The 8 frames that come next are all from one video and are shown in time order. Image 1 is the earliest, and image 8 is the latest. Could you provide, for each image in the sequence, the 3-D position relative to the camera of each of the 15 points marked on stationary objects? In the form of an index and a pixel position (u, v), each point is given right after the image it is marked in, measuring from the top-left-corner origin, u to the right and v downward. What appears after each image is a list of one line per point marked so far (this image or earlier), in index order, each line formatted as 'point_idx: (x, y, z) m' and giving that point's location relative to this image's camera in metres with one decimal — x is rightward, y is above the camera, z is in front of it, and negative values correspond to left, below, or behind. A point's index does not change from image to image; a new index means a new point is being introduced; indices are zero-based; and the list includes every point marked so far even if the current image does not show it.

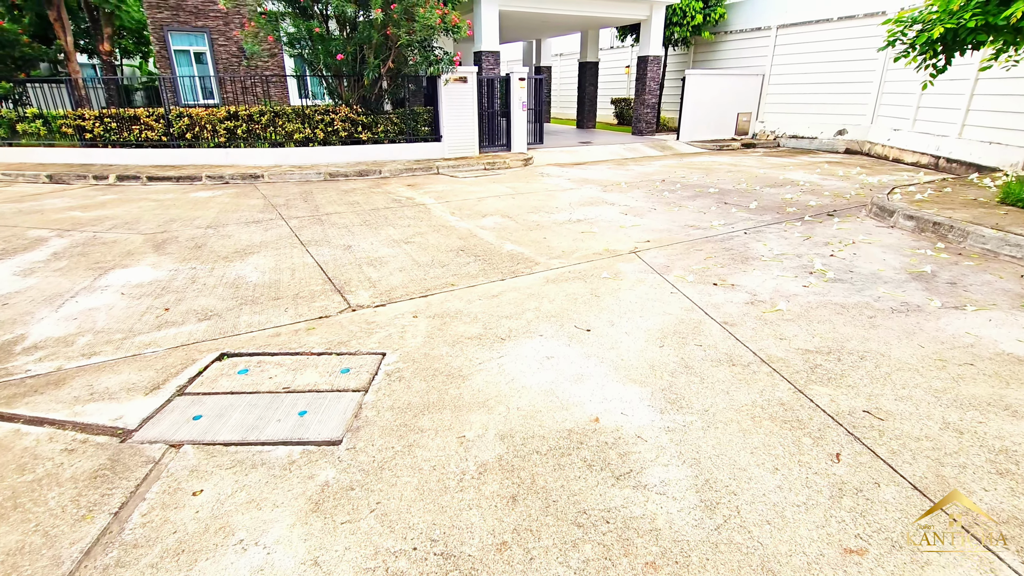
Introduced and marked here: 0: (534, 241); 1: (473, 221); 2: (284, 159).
0: (+0.2, +0.5, +5.2) m
1: (-0.5, +0.8, +6.1) m
2: (-4.4, +2.5, +10.1) m
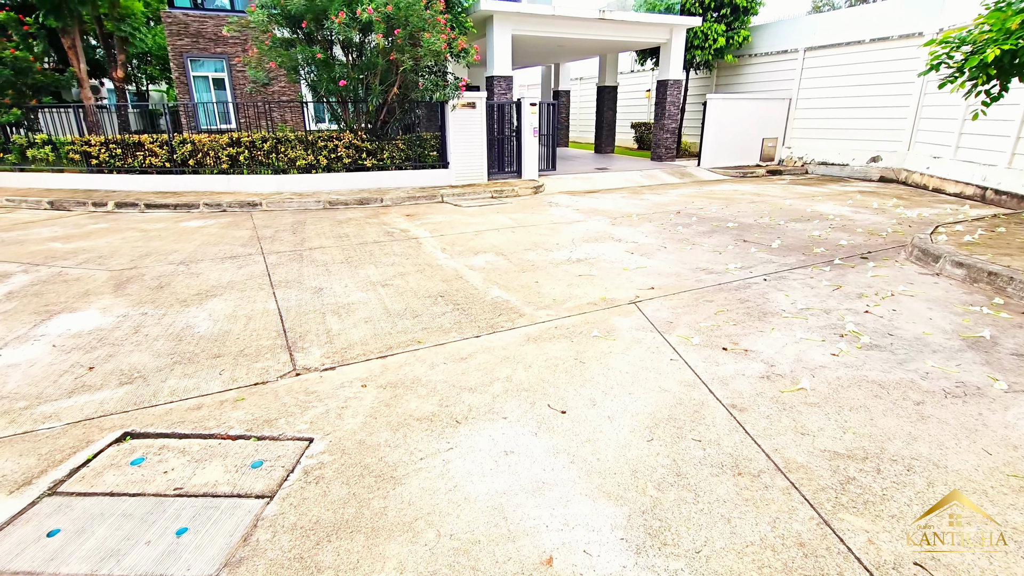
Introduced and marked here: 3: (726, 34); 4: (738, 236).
0: (+0.1, 0.0, +4.7) m
1: (-0.5, +0.3, +5.6) m
2: (-4.3, +1.9, +9.8) m
3: (+6.0, +7.1, +14.5) m
4: (+2.8, +0.6, +6.4) m
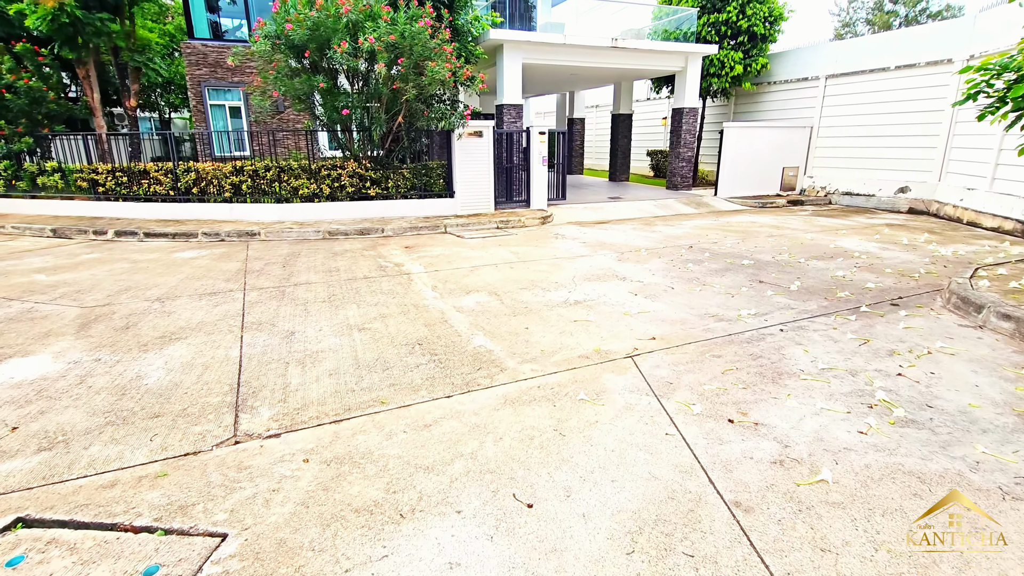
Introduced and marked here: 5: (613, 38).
0: (0.0, -0.4, +4.3) m
1: (-0.6, -0.1, +5.2) m
2: (-4.2, +1.4, +9.6) m
3: (+6.3, +6.2, +14.1) m
4: (+2.8, +0.1, +5.9) m
5: (+2.4, +6.1, +12.5) m
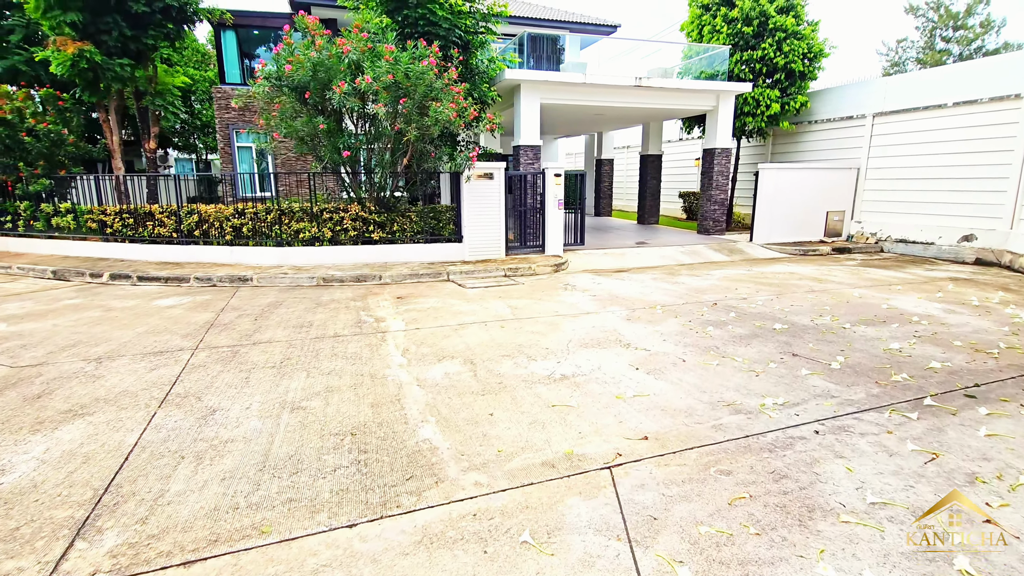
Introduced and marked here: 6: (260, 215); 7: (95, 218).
0: (-0.3, -0.9, +3.5) m
1: (-0.8, -0.7, +4.5) m
2: (-4.0, +0.5, +9.2) m
3: (+6.9, +4.8, +13.3) m
4: (+2.6, -0.6, +4.9) m
5: (+2.9, +4.9, +11.9) m
6: (-4.6, +1.3, +9.4) m
7: (-8.1, +1.4, +10.1) m
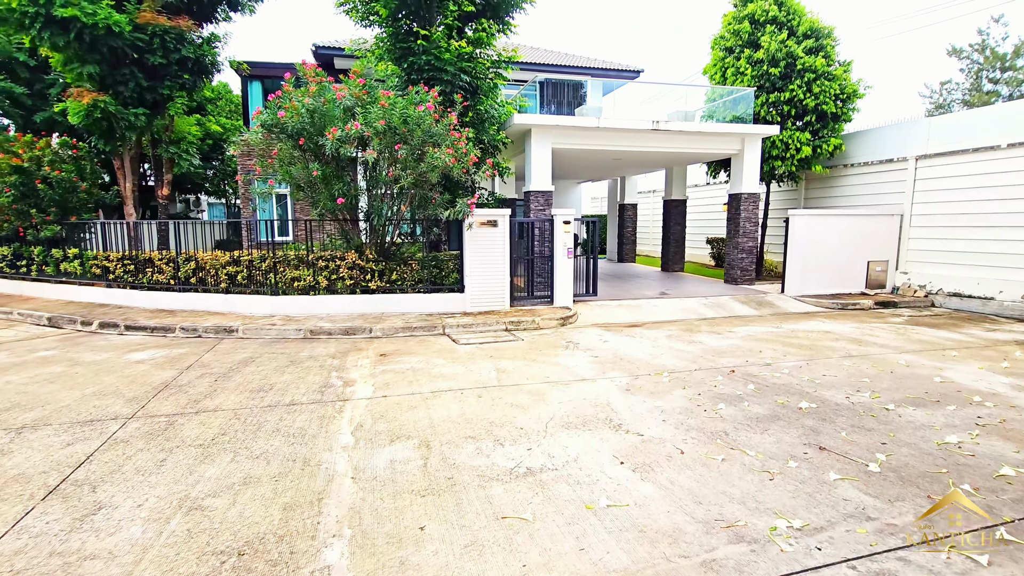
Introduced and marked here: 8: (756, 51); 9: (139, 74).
0: (-0.6, -1.3, +2.7) m
1: (-1.1, -1.2, +3.8) m
2: (-4.0, -0.4, +8.8) m
3: (+7.3, +3.5, +12.5) m
4: (+2.3, -1.1, +4.0) m
5: (+3.1, +3.7, +11.4) m
6: (-4.5, +0.5, +9.1) m
7: (-8.0, +0.5, +10.0) m
8: (+5.9, +5.8, +12.5) m
9: (-7.3, +4.2, +10.1) m
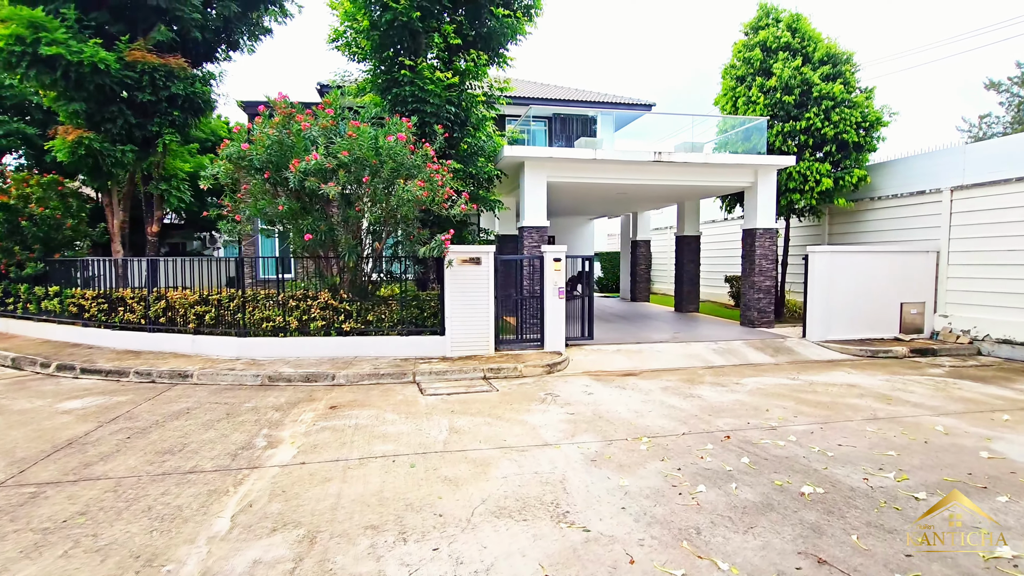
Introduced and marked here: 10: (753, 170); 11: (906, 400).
0: (-1.3, -1.6, +1.9) m
1: (-1.6, -1.5, +3.0) m
2: (-4.3, -1.0, +8.3) m
3: (+7.2, +2.5, +11.6) m
4: (+1.8, -1.5, +3.1) m
5: (+3.0, +2.8, +10.7) m
6: (-4.8, -0.2, +8.6) m
7: (-8.2, -0.2, +9.7) m
8: (+5.9, +4.8, +11.8) m
9: (-7.4, +3.4, +10.0) m
10: (+5.3, +2.6, +11.5) m
11: (+4.8, -1.4, +6.3) m
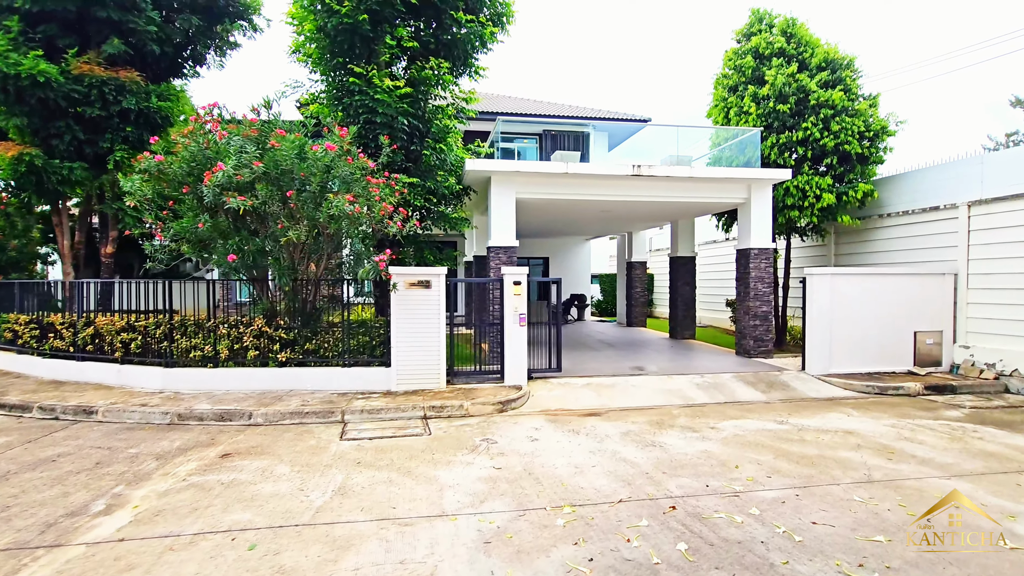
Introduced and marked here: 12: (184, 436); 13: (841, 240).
0: (-2.2, -1.7, +1.0) m
1: (-2.5, -1.7, +2.2) m
2: (-5.0, -1.4, +7.5) m
3: (+6.6, +2.0, +10.5) m
4: (+0.9, -1.6, +2.1) m
5: (+2.4, +2.3, +9.9) m
6: (-5.5, -0.6, +7.9) m
7: (-8.9, -0.7, +9.1) m
8: (+5.3, +4.3, +10.9) m
9: (-8.1, +3.0, +9.5) m
10: (+4.7, +2.1, +10.5) m
11: (+4.0, -1.7, +5.2) m
12: (-3.8, -1.7, +5.9) m
13: (+7.6, +1.1, +11.9) m
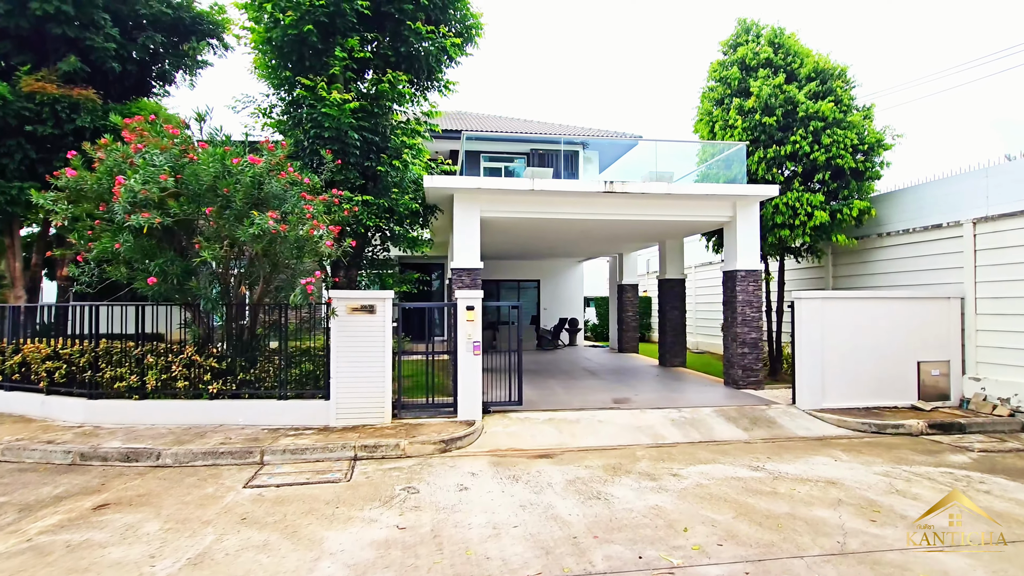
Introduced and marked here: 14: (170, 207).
0: (-3.0, -1.7, +0.4) m
1: (-3.4, -1.8, +1.5) m
2: (-5.6, -1.7, +6.9) m
3: (+6.0, +1.5, +9.8) m
4: (+0.1, -1.8, +1.3) m
5: (+1.8, +1.9, +9.2) m
6: (-6.1, -1.0, +7.3) m
7: (-9.5, -1.1, +8.7) m
8: (+4.7, +3.8, +10.3) m
9: (-8.7, +2.5, +9.2) m
10: (+4.2, +1.6, +9.8) m
11: (+3.3, -1.9, +4.3) m
12: (-4.5, -1.9, +5.2) m
13: (+7.0, +0.6, +11.1) m
14: (-3.9, +1.0, +6.3) m
